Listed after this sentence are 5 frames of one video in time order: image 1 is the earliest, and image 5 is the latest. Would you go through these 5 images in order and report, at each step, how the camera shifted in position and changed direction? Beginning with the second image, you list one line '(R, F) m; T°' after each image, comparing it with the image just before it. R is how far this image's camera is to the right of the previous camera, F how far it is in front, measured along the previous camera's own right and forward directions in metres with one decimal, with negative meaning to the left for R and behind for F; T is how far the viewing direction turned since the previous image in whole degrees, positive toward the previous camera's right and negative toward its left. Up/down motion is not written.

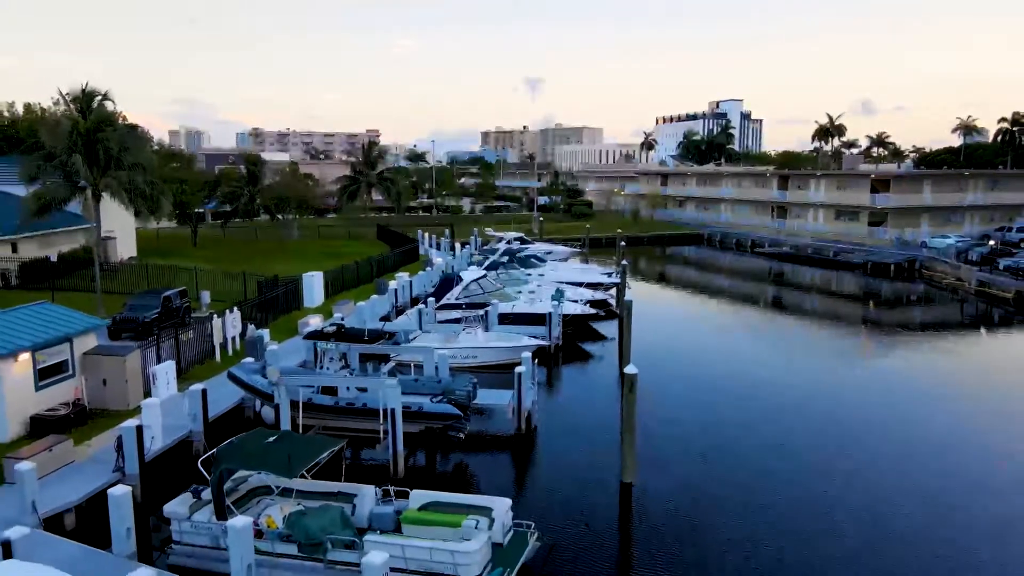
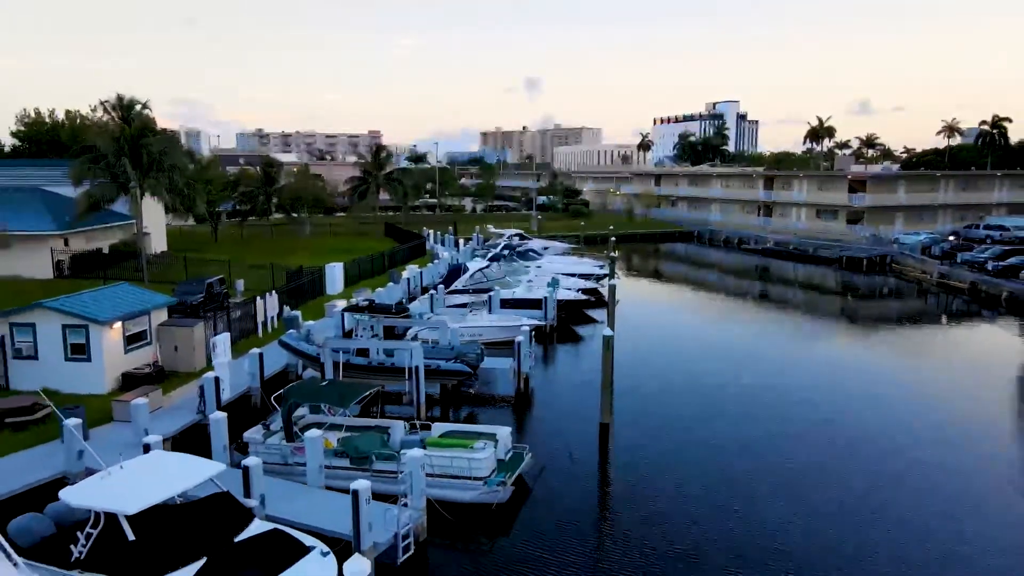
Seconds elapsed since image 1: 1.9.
(0.0, -3.6) m; 0°
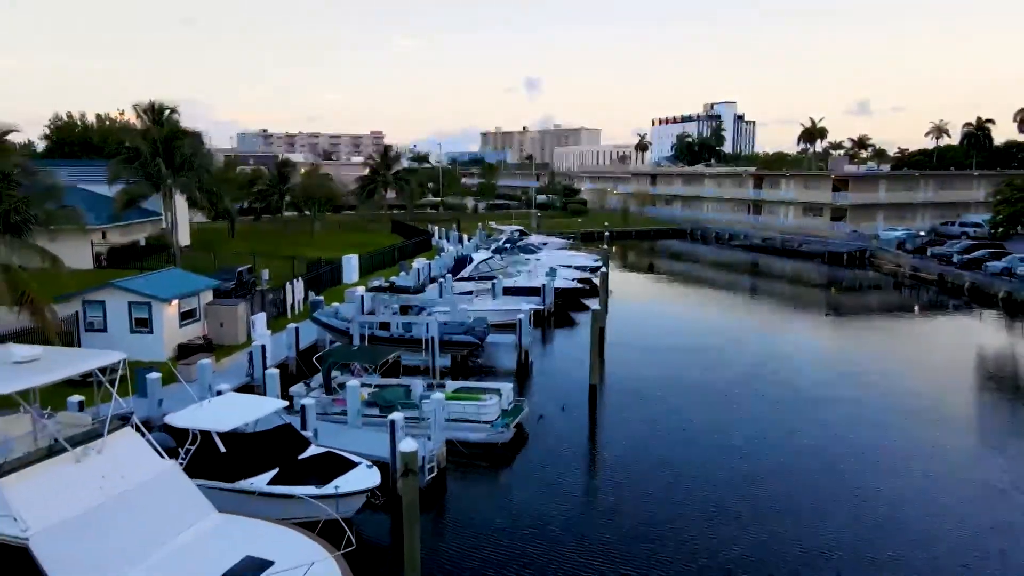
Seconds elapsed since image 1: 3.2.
(-0.1, -3.1) m; 0°
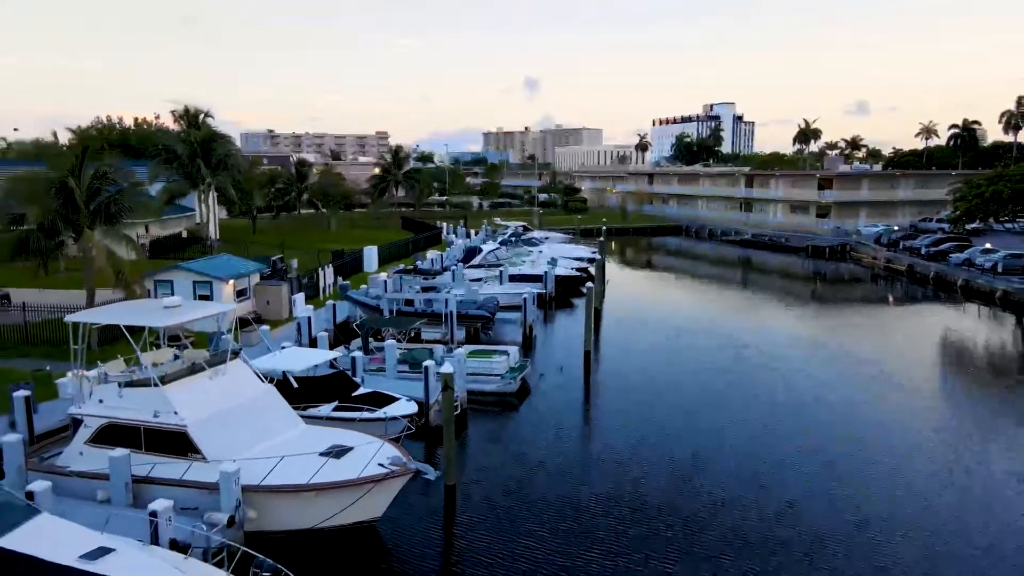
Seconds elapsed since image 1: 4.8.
(-0.2, -3.8) m; 0°
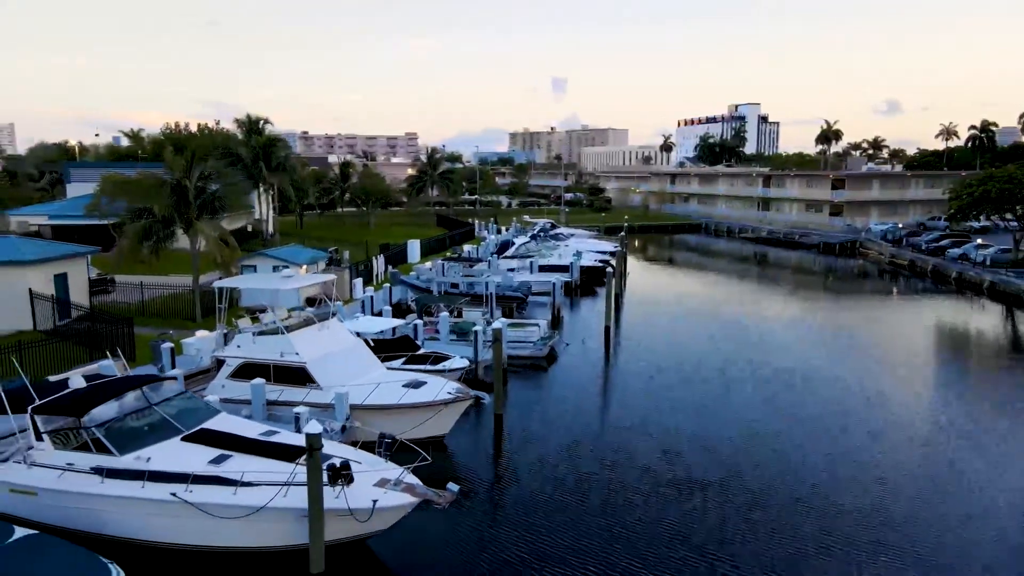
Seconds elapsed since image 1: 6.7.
(-0.2, -4.4) m; -2°
